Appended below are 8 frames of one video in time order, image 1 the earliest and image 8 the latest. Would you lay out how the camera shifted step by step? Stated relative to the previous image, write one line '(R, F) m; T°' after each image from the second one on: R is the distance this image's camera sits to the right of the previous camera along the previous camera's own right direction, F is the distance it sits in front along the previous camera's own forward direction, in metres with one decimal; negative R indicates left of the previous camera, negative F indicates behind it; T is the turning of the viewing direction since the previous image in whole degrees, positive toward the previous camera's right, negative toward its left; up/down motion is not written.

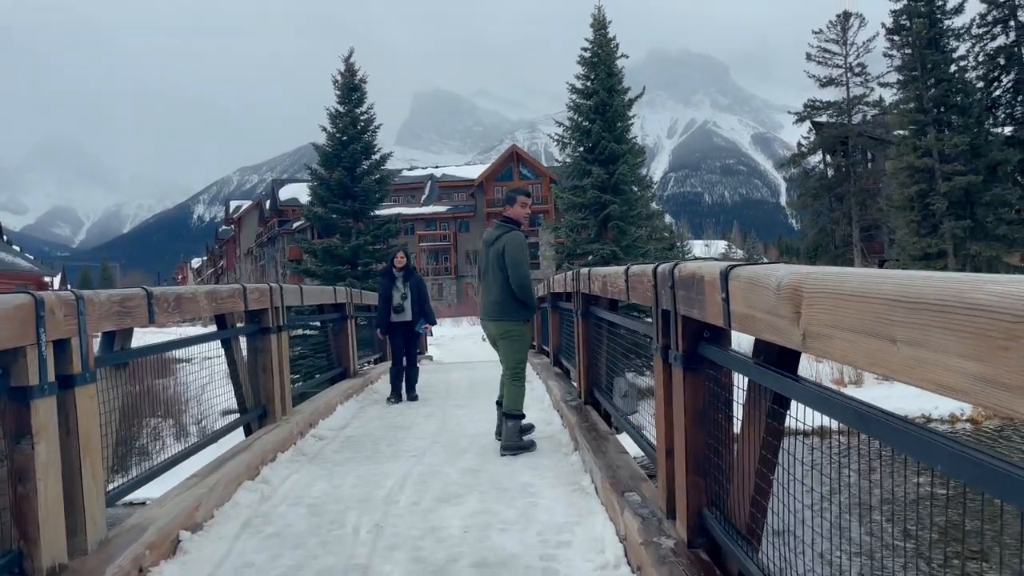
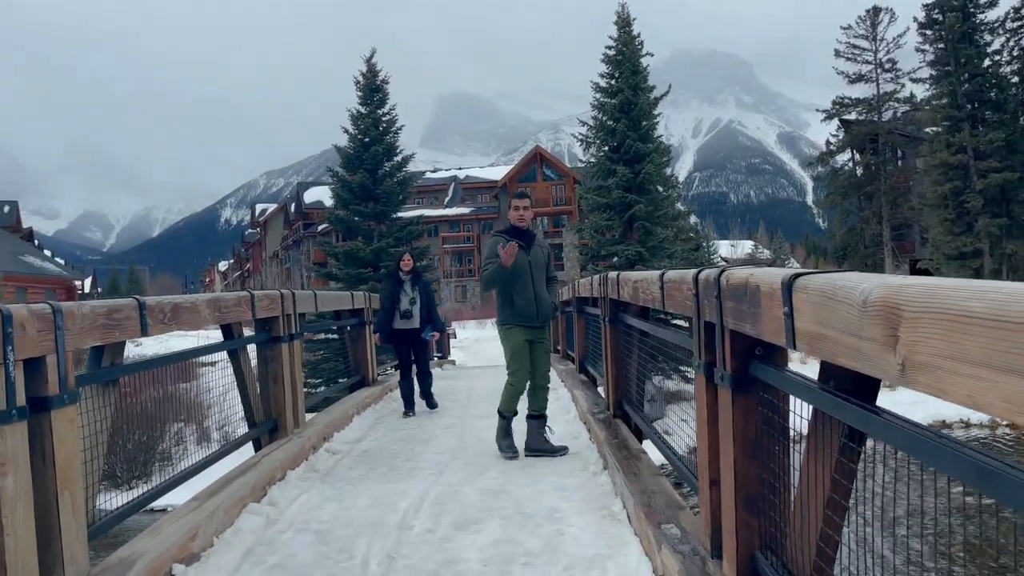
(0.0, +0.3) m; -2°
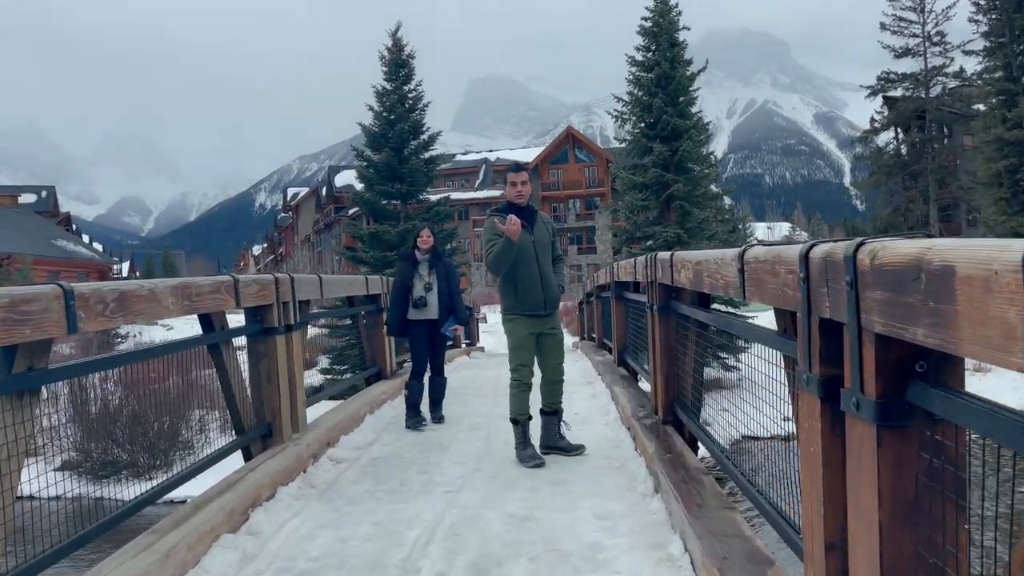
(0.0, +0.8) m; -2°
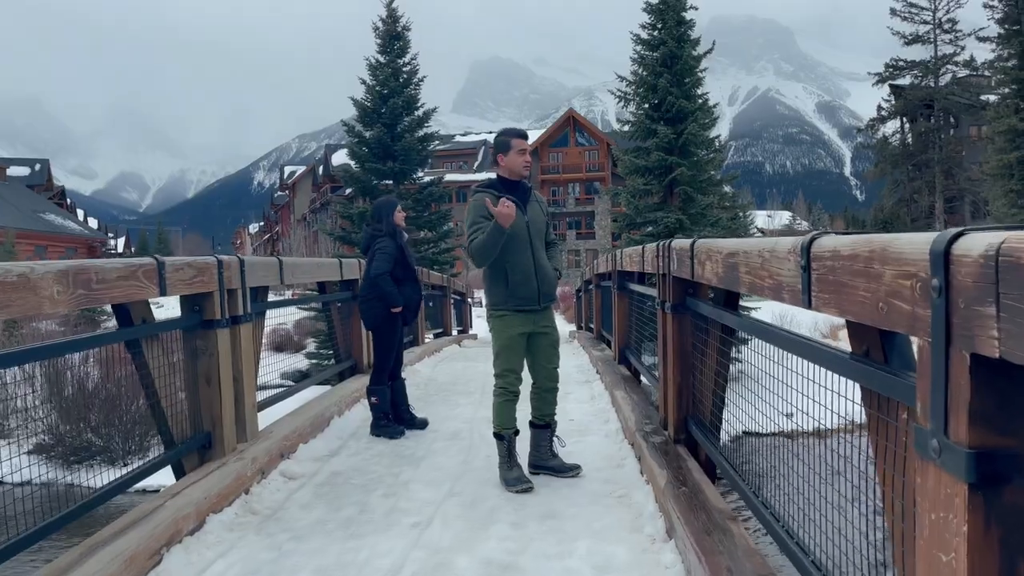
(+0.1, +0.7) m; 0°
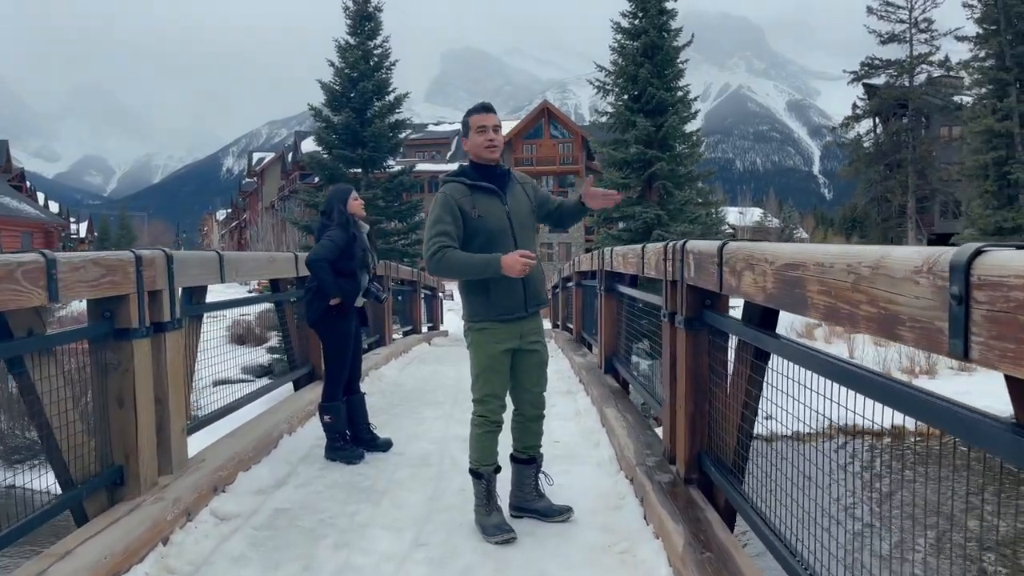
(0.0, +0.7) m; +2°
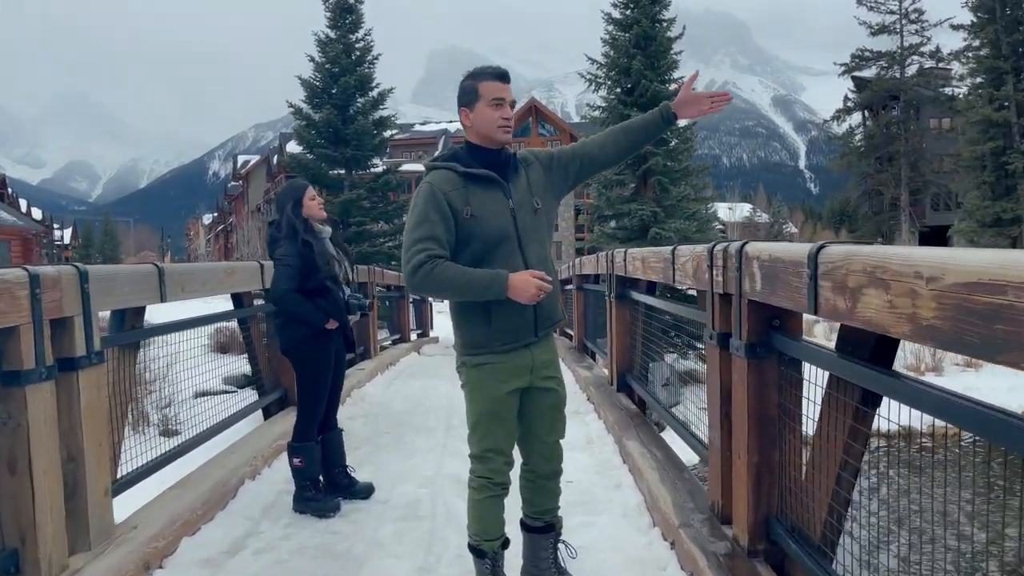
(-0.1, +0.8) m; +1°
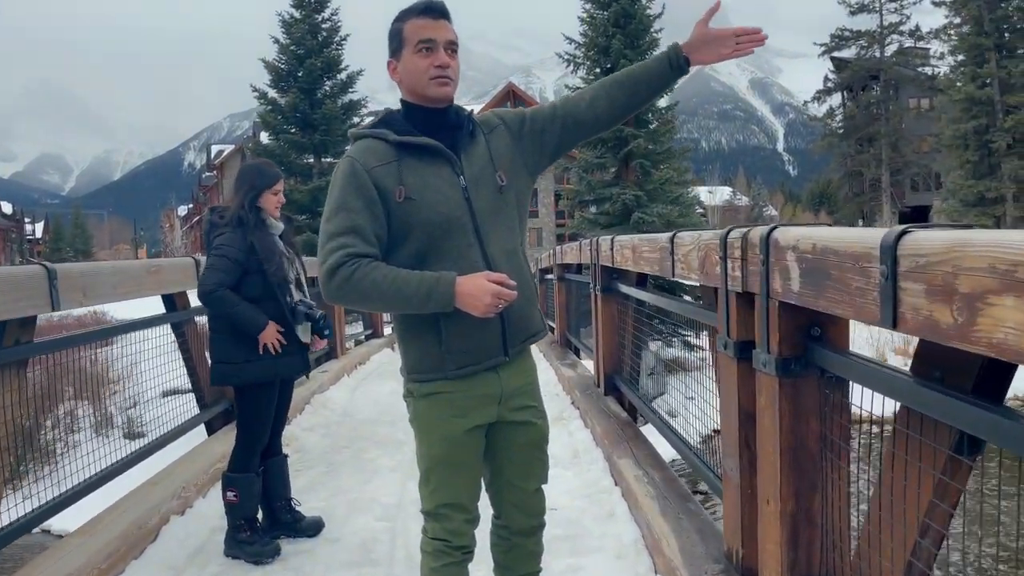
(0.0, +0.6) m; +1°
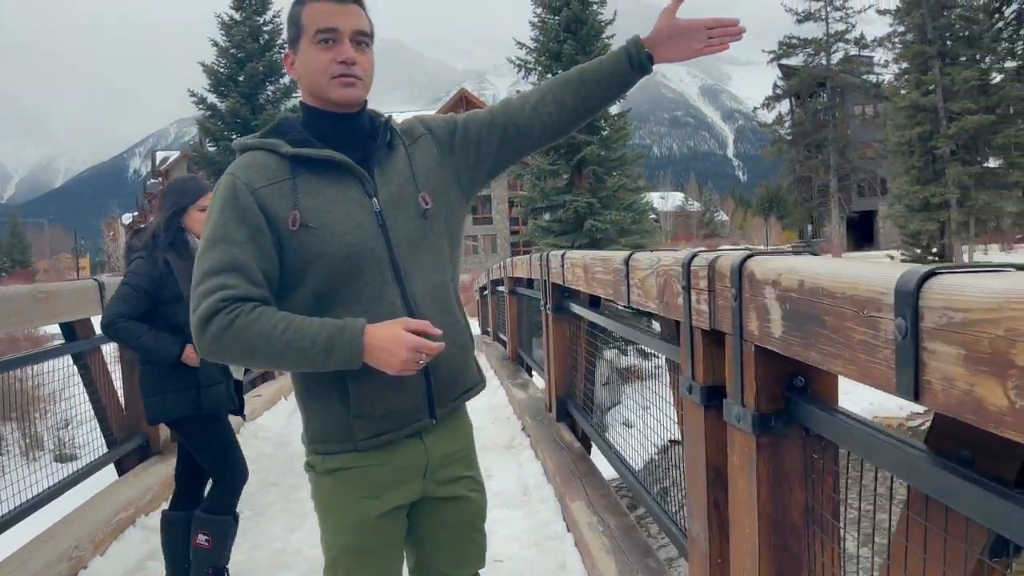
(+0.1, +0.3) m; +3°
